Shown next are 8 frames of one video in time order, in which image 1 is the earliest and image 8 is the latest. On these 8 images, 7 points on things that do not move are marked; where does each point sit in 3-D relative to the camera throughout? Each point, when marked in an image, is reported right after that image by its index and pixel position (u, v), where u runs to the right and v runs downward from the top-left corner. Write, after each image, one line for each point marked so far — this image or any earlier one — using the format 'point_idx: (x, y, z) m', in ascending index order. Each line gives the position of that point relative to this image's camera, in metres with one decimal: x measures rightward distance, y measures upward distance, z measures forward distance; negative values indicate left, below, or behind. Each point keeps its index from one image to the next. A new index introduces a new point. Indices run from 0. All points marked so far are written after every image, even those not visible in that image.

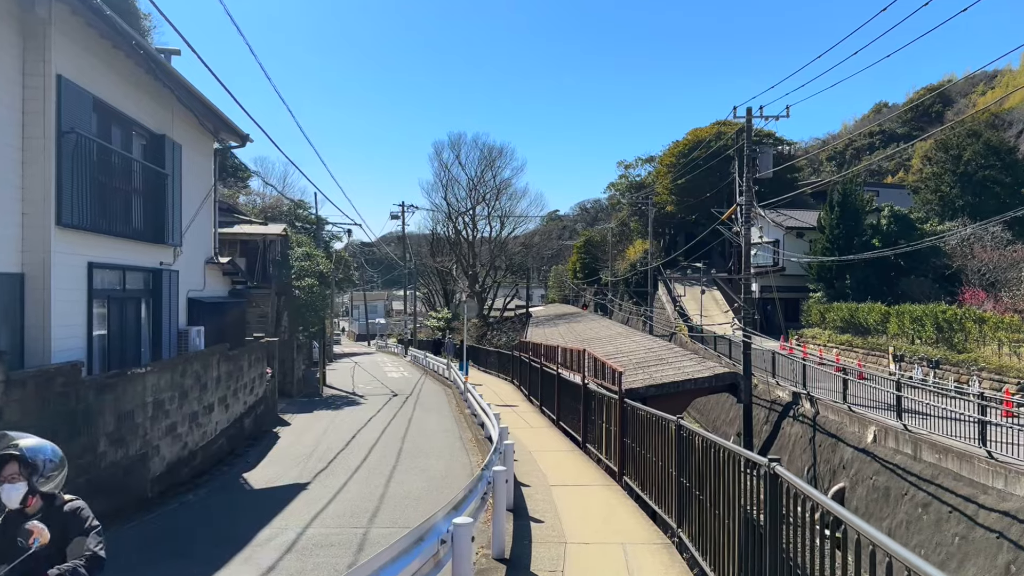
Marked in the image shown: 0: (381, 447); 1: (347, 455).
0: (-2.4, -2.9, +11.9) m
1: (-2.8, -2.9, +11.2) m
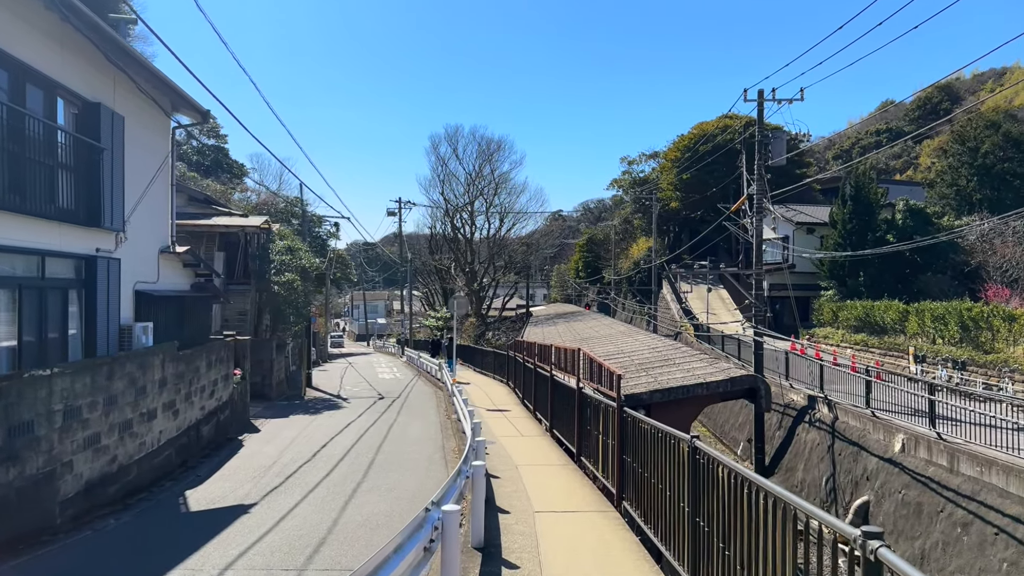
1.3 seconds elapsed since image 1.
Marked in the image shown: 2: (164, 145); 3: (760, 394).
0: (-2.6, -2.8, +10.6) m
1: (-3.0, -2.8, +9.9) m
2: (-6.0, +2.5, +11.2) m
3: (+3.4, -1.5, +8.8) m
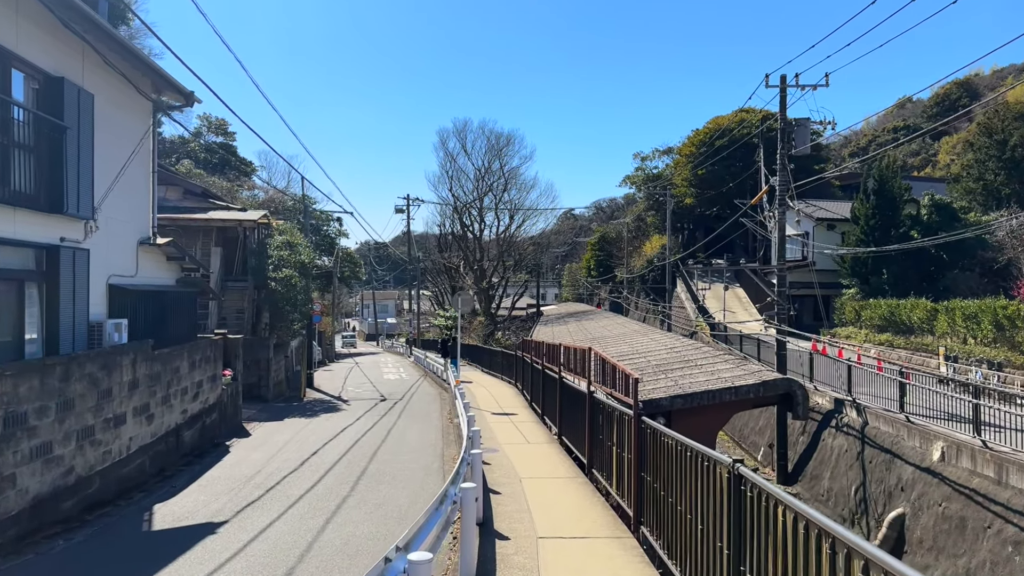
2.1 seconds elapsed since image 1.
0: (-2.6, -2.7, +9.7) m
1: (-3.0, -2.7, +9.0) m
2: (-5.9, +2.6, +10.3) m
3: (+3.4, -1.4, +7.8) m
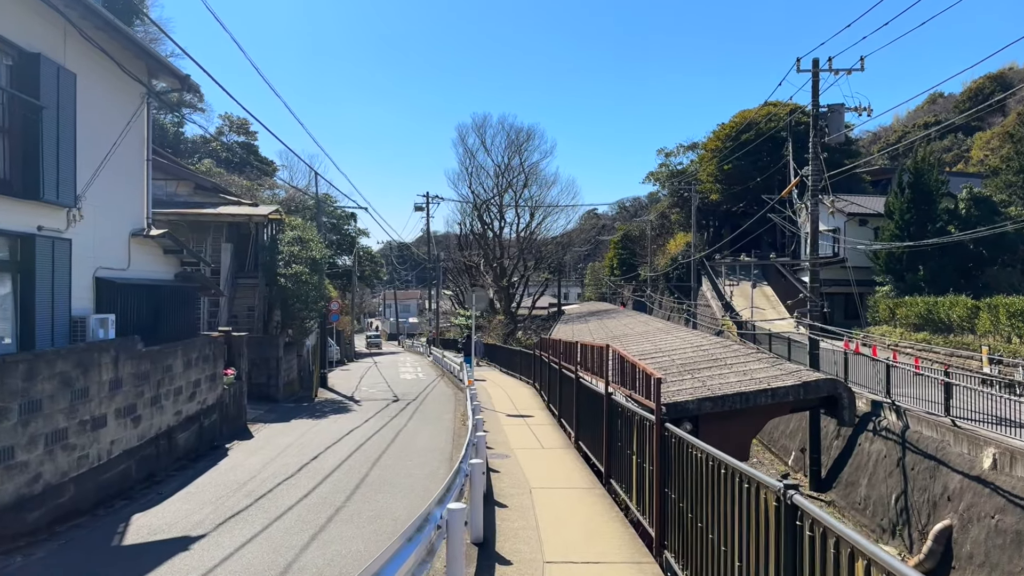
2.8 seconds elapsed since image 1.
0: (-2.4, -2.6, +9.1) m
1: (-2.8, -2.6, +8.3) m
2: (-5.7, +2.7, +9.8) m
3: (+3.5, -1.3, +7.0) m
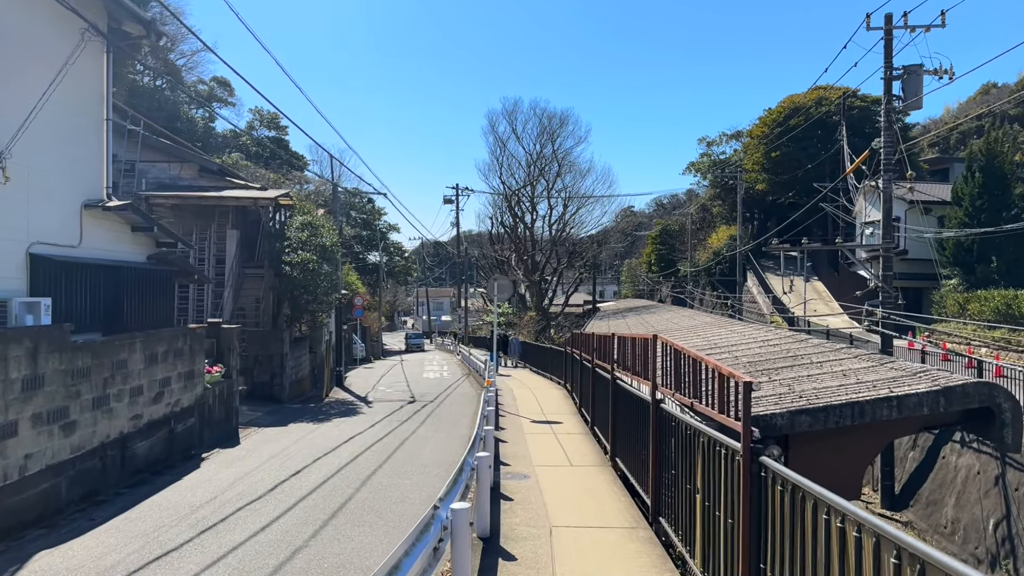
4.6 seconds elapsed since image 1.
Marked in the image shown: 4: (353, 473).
0: (-2.2, -2.3, +7.3) m
1: (-2.7, -2.3, +6.6) m
2: (-5.5, +2.9, +8.2) m
3: (+3.6, -1.0, +4.9) m
4: (-2.1, -2.4, +8.5) m
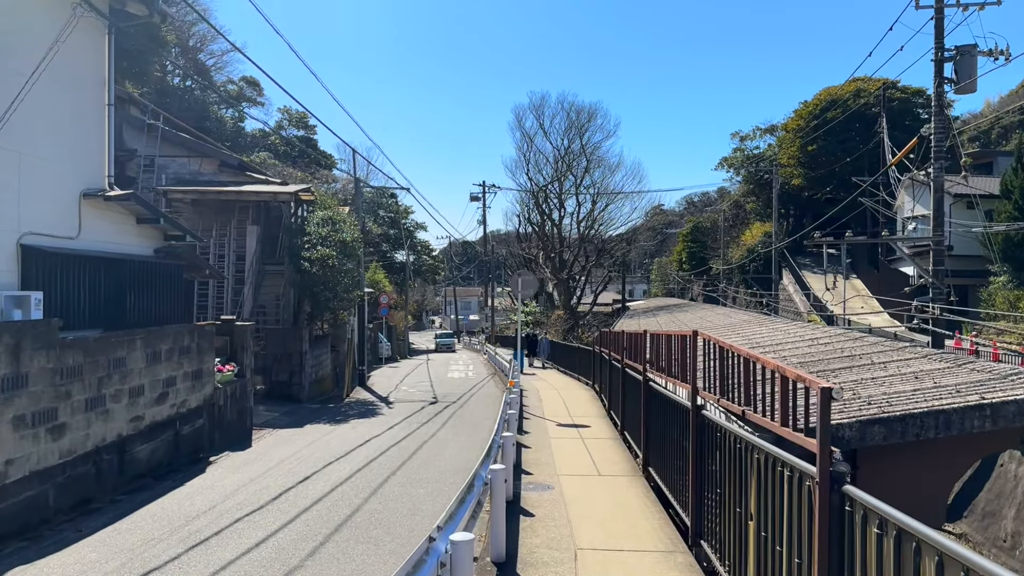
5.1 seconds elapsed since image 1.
0: (-1.9, -2.3, +6.7) m
1: (-2.5, -2.2, +6.1) m
2: (-5.2, +3.0, +7.8) m
3: (+3.7, -0.9, +4.1) m
4: (-1.8, -2.3, +7.9) m
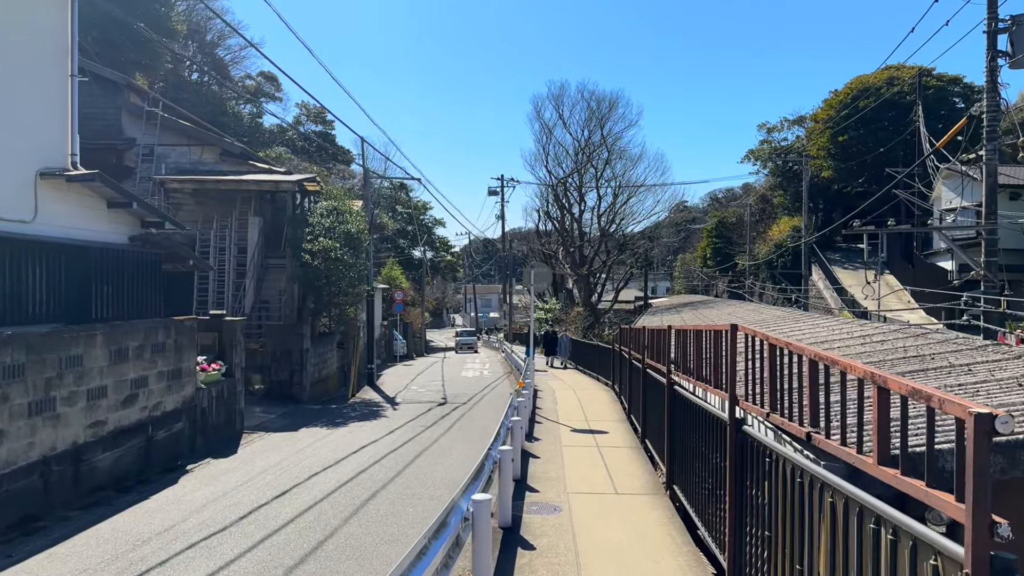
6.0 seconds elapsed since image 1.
0: (-1.9, -2.2, +5.8) m
1: (-2.5, -2.1, +5.2) m
2: (-5.2, +3.1, +7.0) m
3: (+3.7, -0.8, +3.0) m
4: (-1.7, -2.2, +7.0) m
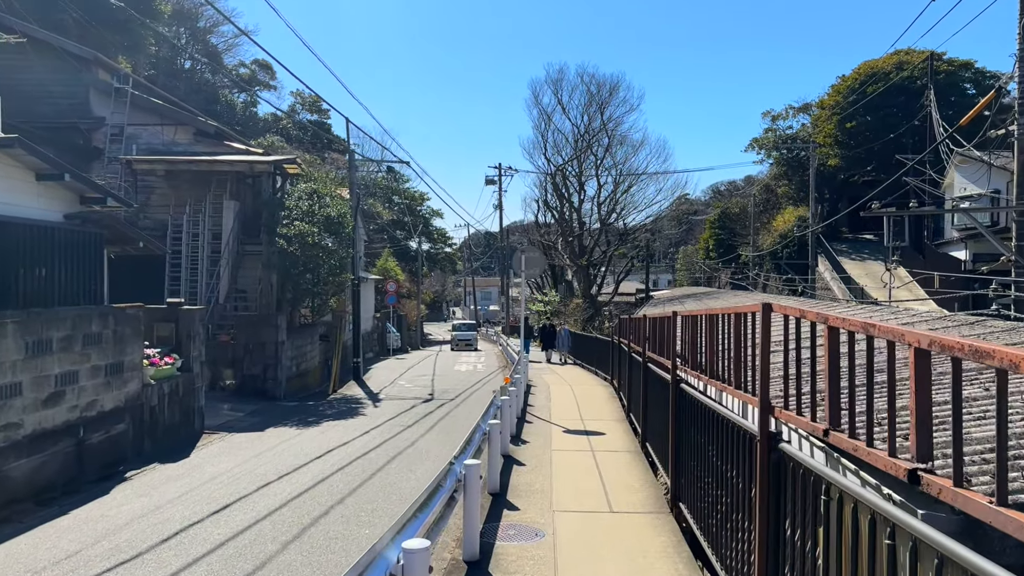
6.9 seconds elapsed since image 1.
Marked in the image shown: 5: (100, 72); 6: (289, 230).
0: (-2.1, -2.0, +4.8) m
1: (-2.7, -2.0, +4.2) m
2: (-5.4, +3.3, +5.9) m
3: (+3.5, -0.7, +1.9) m
4: (-1.9, -2.0, +6.0) m
5: (-10.0, +5.2, +15.7) m
6: (-5.0, +1.3, +14.9) m
